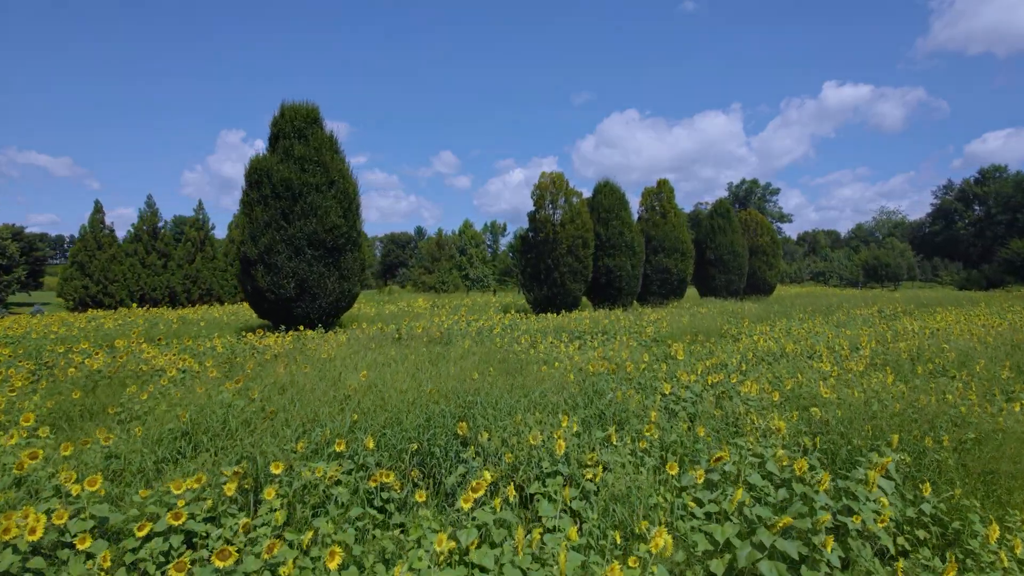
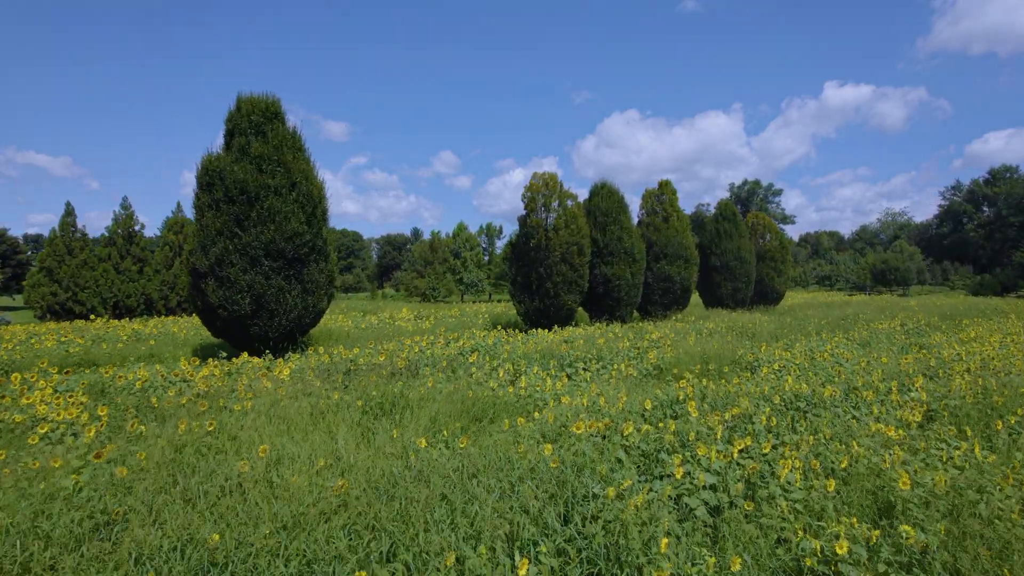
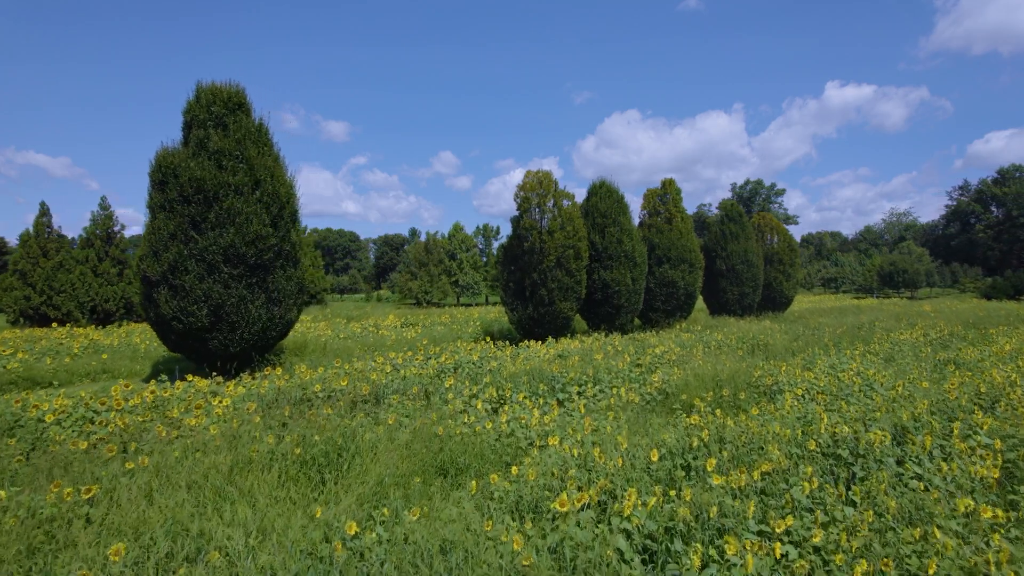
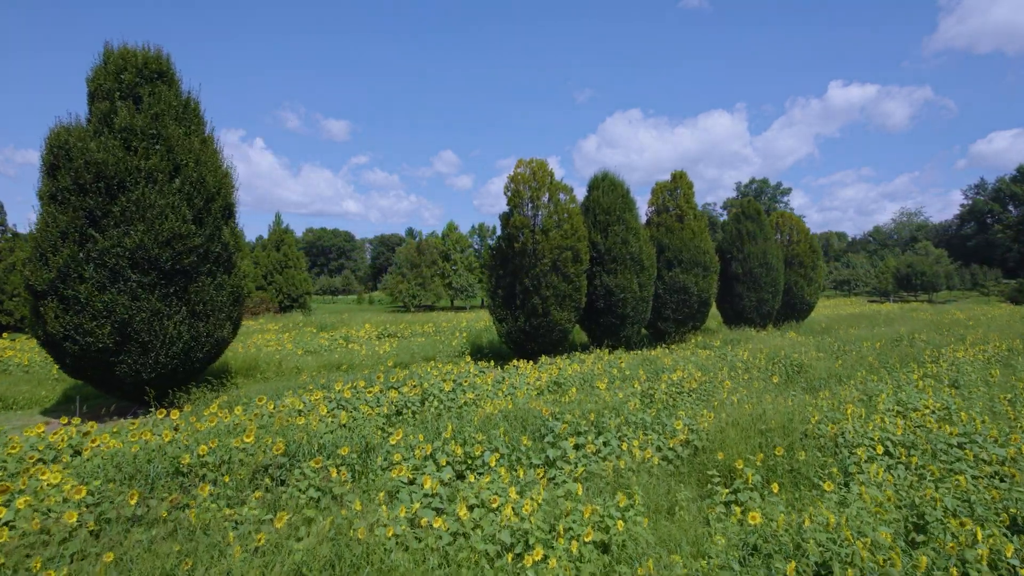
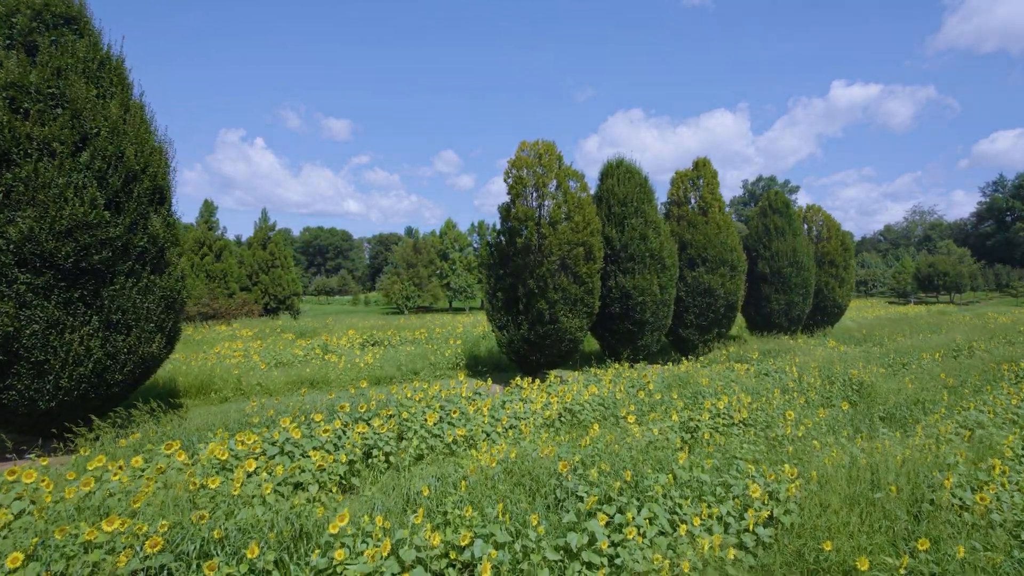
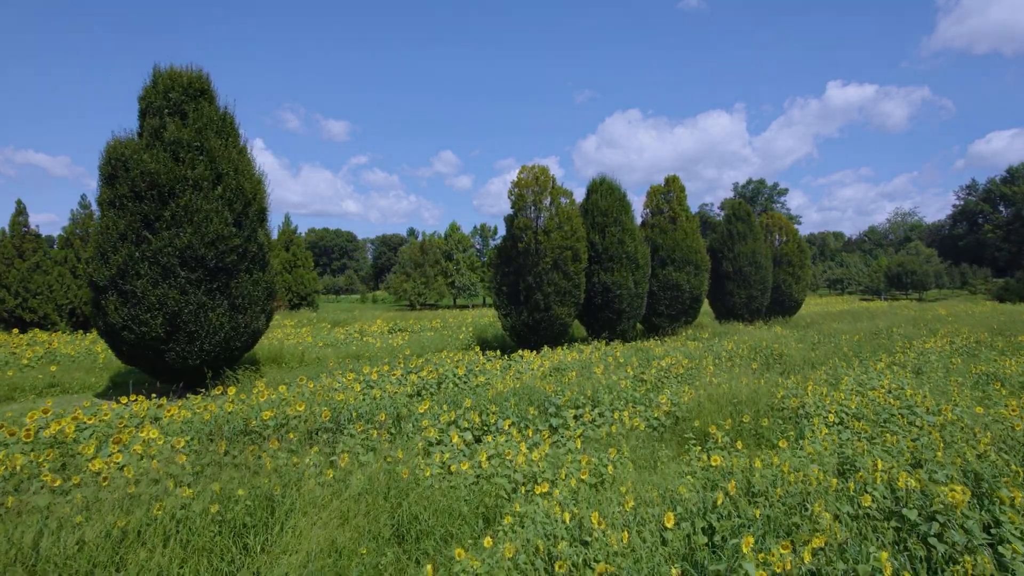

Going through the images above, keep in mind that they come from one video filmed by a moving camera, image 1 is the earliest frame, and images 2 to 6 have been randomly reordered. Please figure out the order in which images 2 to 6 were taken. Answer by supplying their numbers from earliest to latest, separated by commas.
2, 3, 6, 4, 5
